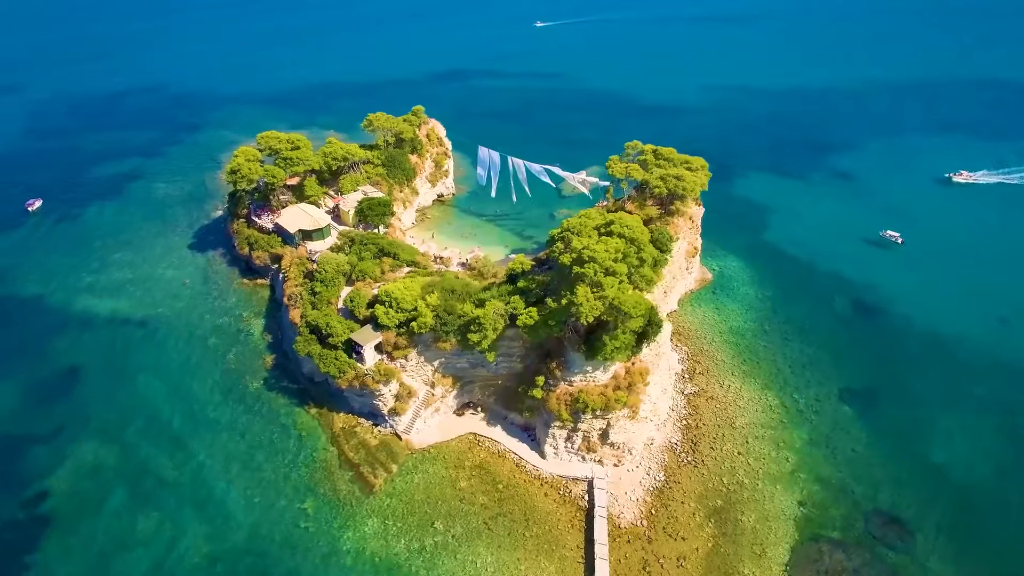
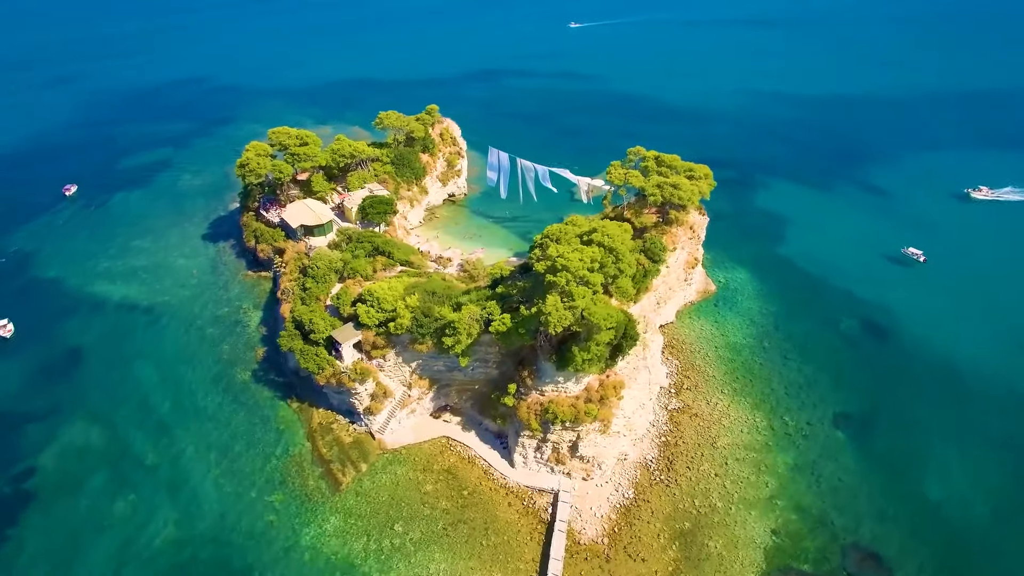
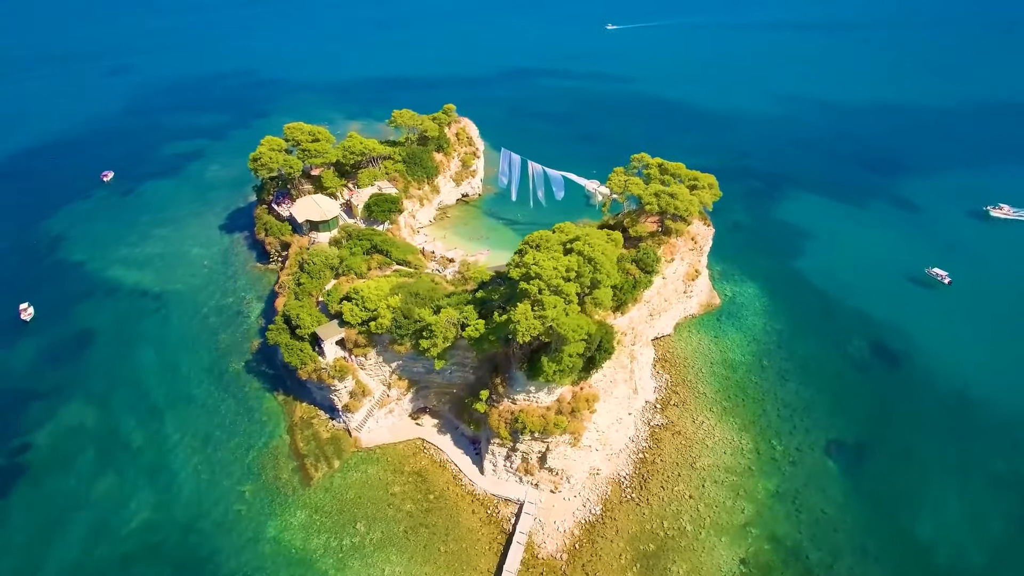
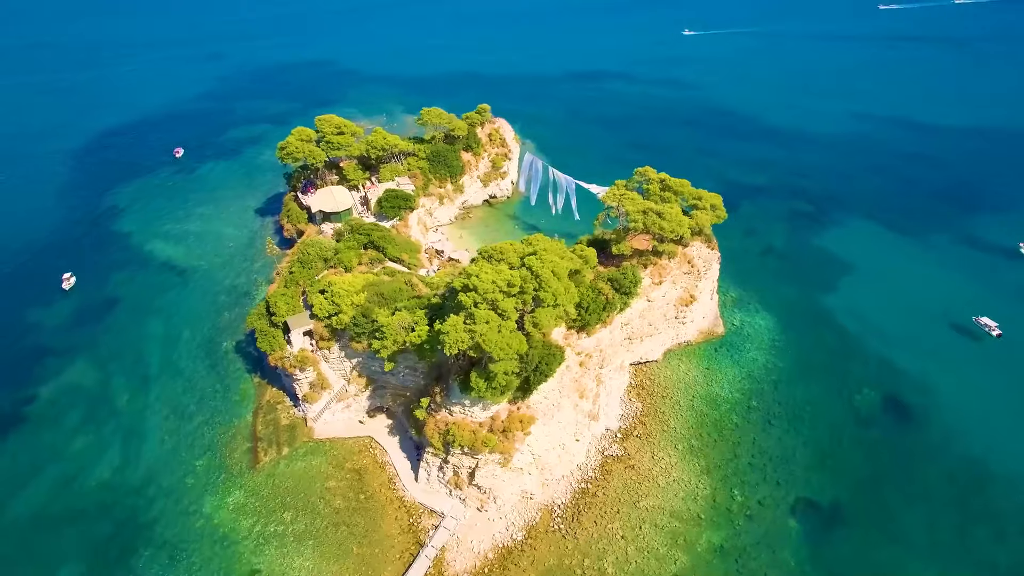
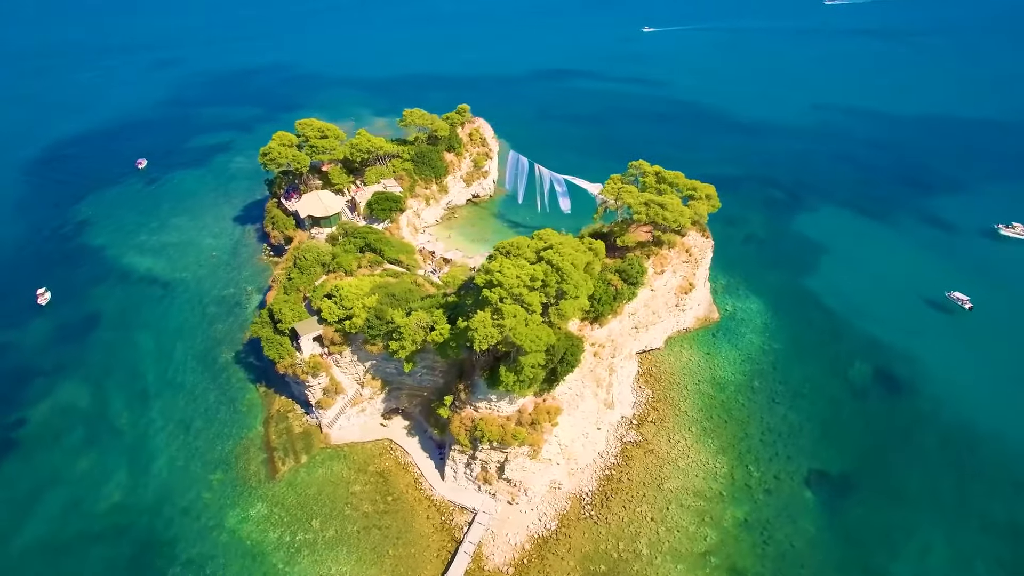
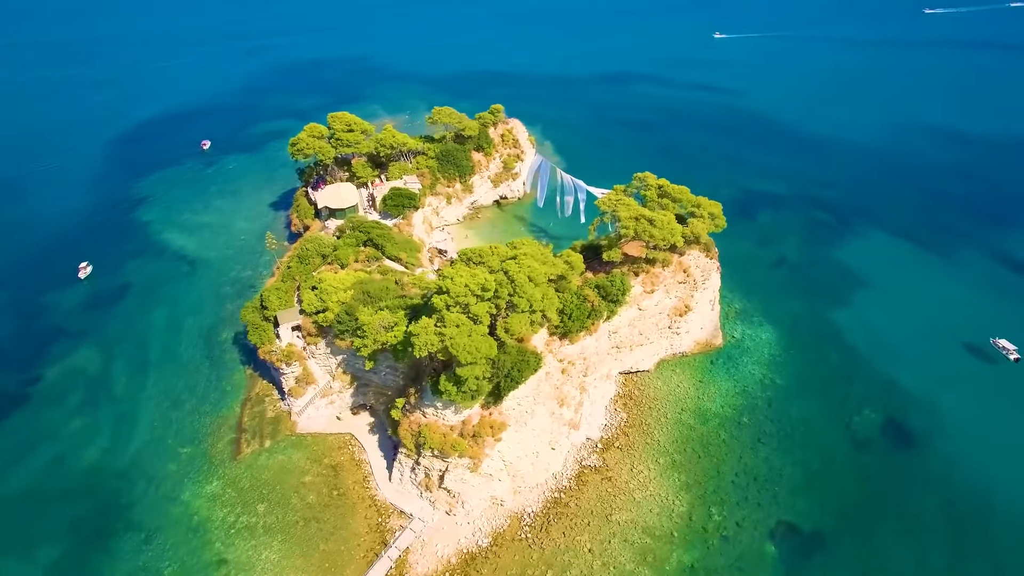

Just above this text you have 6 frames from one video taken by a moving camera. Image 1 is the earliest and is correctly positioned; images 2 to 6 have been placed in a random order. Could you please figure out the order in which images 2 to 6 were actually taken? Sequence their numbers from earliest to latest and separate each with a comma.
2, 3, 5, 4, 6
